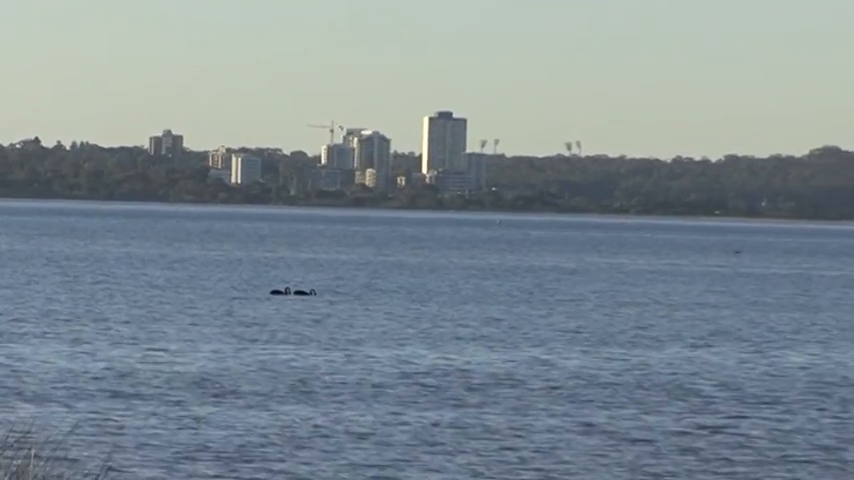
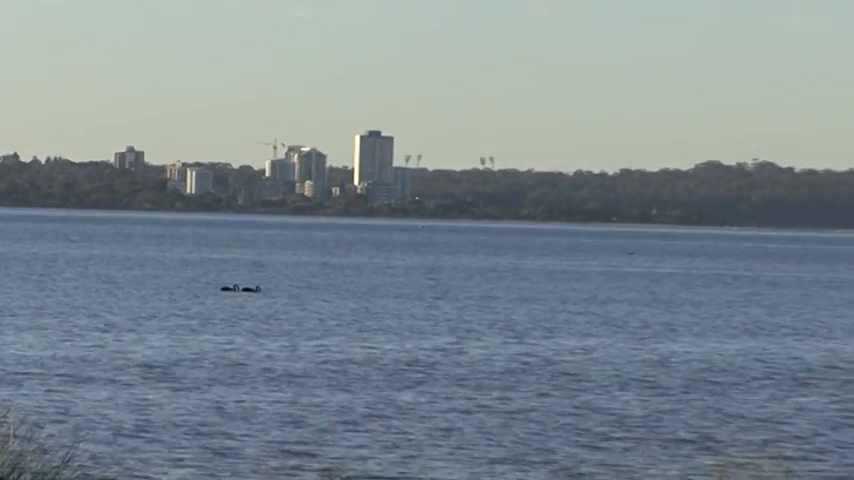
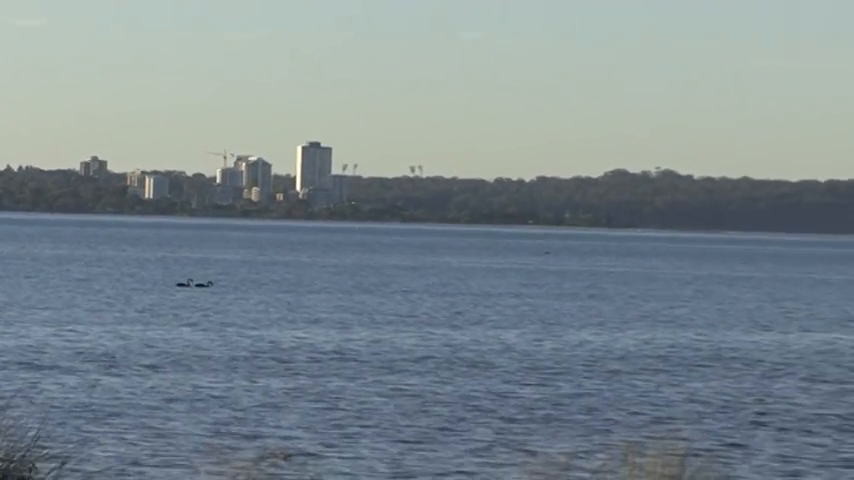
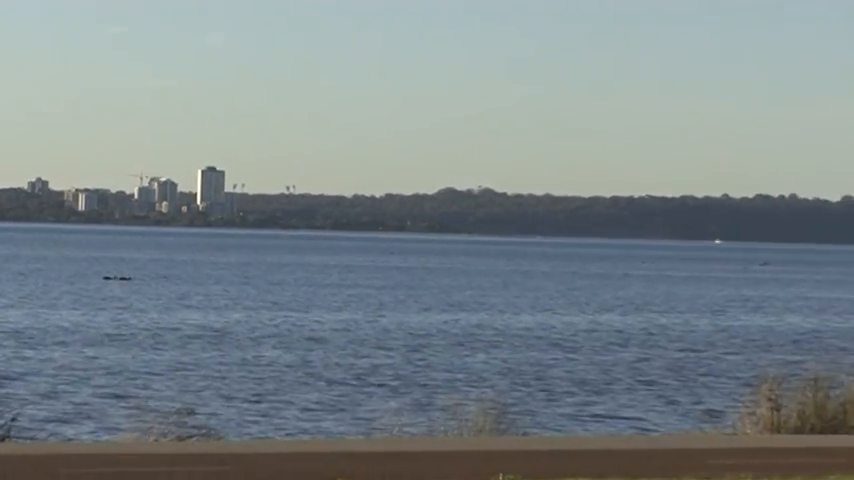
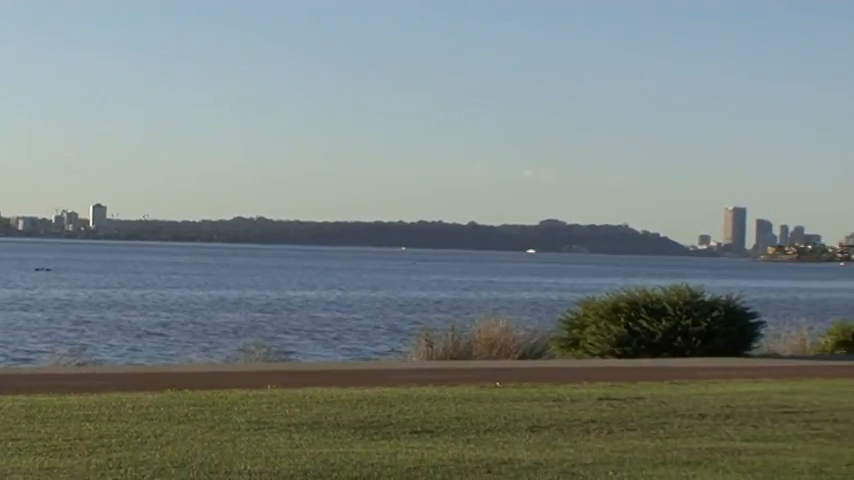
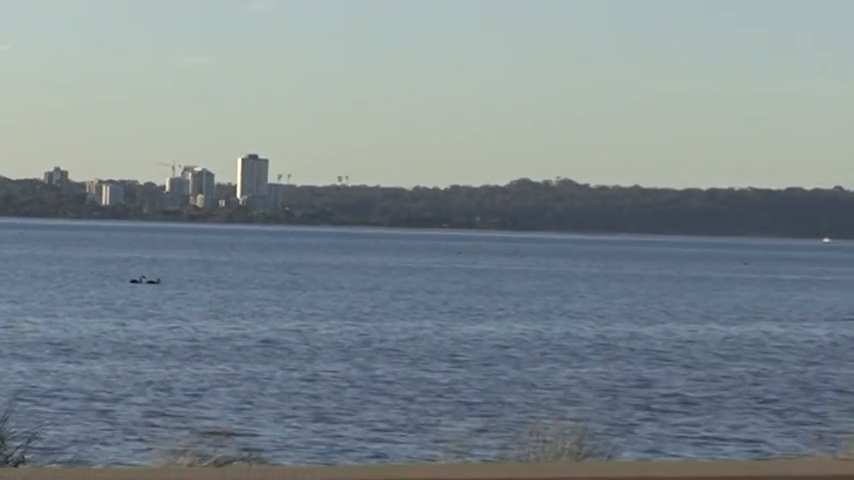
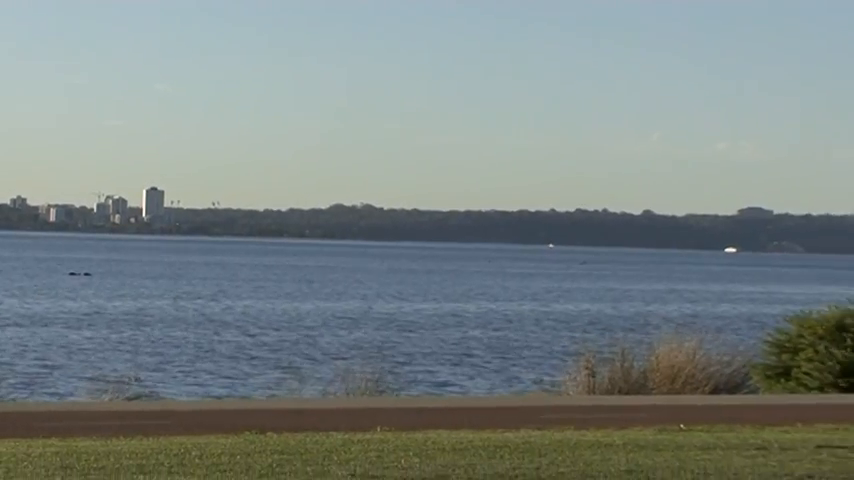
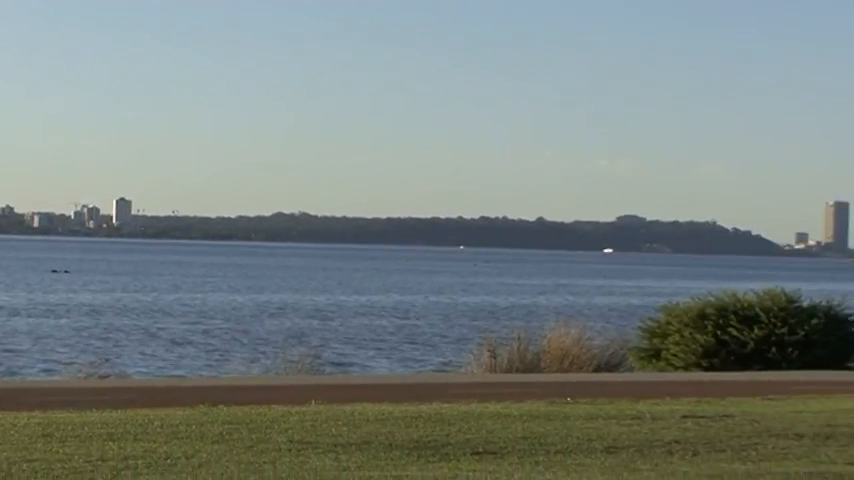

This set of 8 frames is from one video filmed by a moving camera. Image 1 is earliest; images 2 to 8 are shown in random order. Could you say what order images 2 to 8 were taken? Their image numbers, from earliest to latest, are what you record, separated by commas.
2, 3, 6, 4, 7, 8, 5
